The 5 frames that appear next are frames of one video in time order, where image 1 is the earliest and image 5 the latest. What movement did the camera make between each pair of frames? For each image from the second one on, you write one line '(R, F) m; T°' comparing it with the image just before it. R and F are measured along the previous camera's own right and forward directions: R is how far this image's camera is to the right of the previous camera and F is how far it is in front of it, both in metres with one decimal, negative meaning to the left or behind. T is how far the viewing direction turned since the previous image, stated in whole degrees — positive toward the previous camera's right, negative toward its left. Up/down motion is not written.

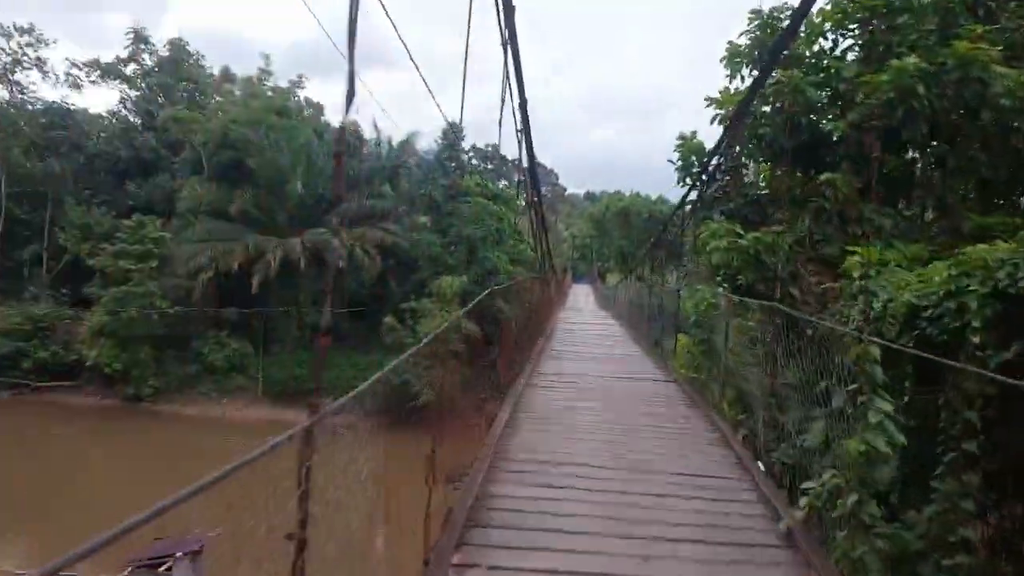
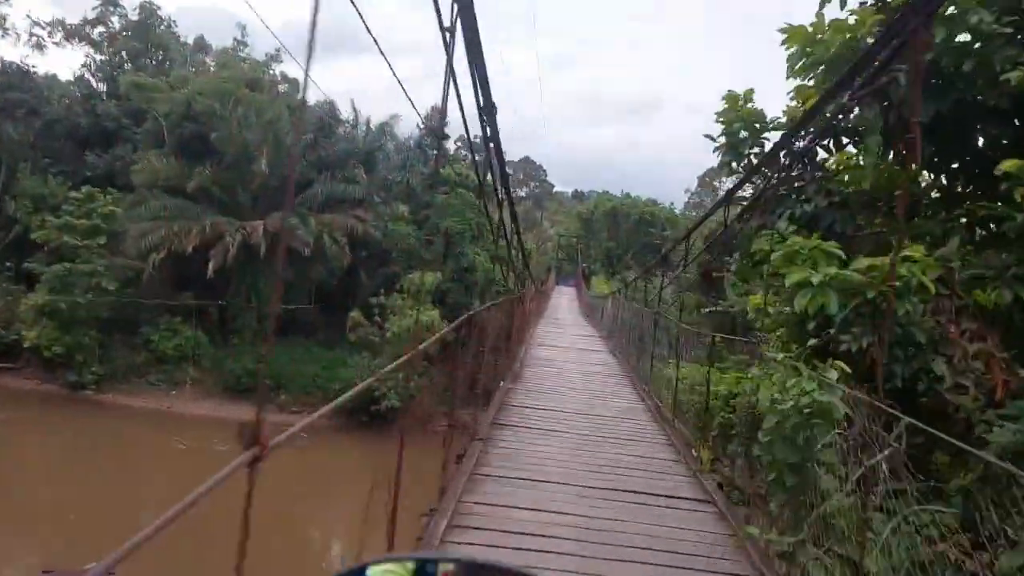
(+0.1, +1.0) m; +1°
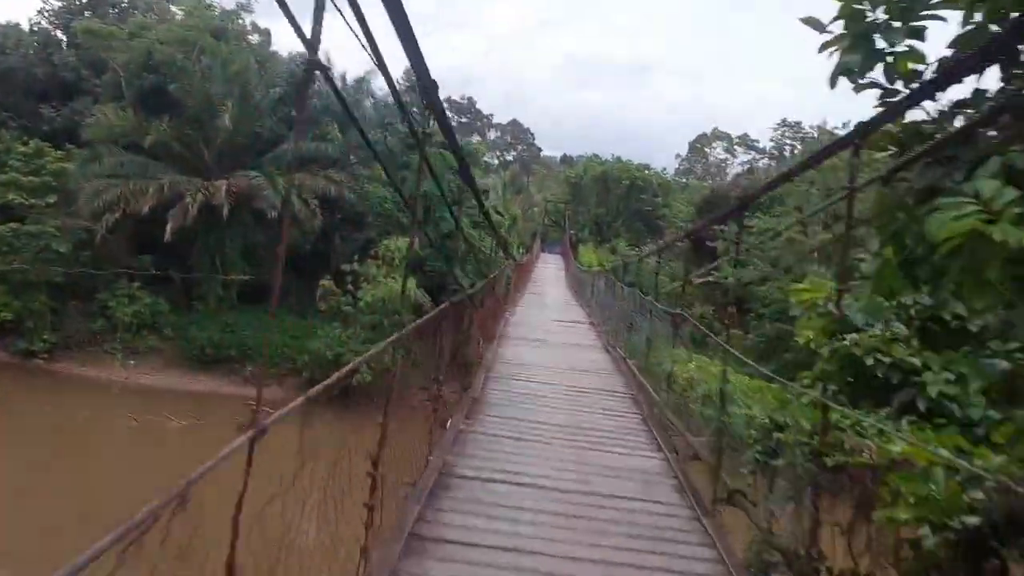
(+0.1, +0.9) m; +1°
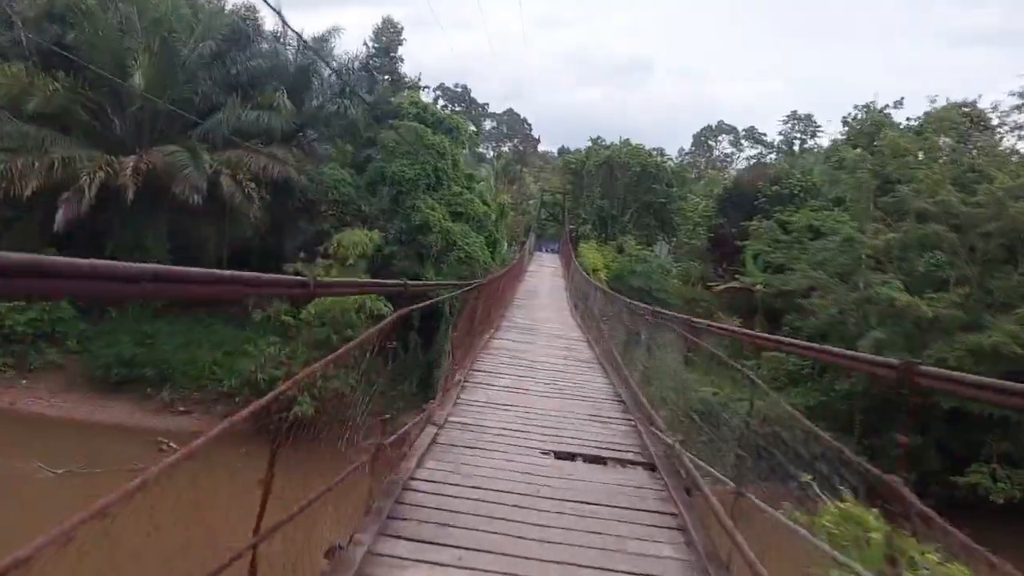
(+0.1, +2.7) m; 0°
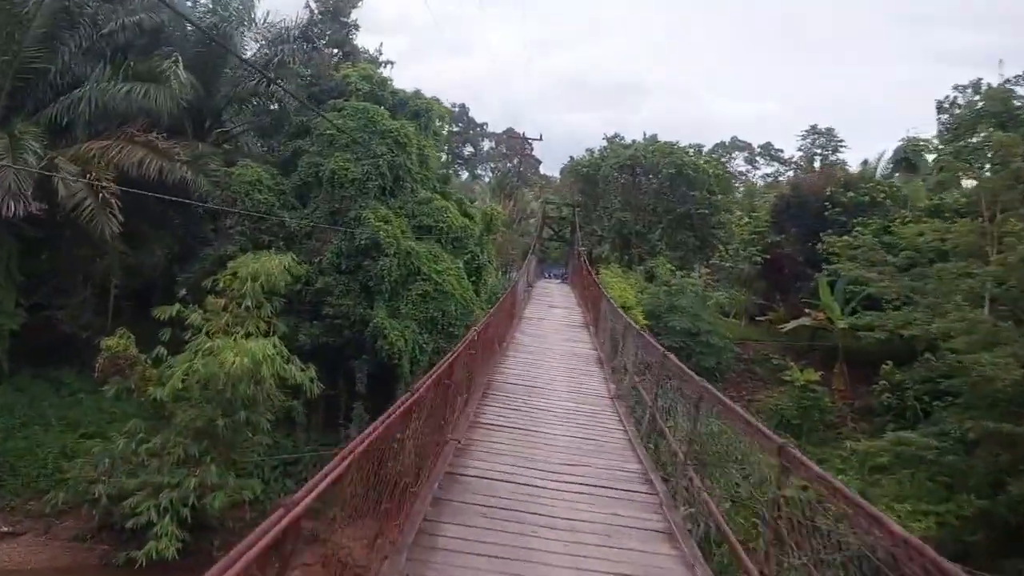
(+0.1, +3.7) m; 0°
